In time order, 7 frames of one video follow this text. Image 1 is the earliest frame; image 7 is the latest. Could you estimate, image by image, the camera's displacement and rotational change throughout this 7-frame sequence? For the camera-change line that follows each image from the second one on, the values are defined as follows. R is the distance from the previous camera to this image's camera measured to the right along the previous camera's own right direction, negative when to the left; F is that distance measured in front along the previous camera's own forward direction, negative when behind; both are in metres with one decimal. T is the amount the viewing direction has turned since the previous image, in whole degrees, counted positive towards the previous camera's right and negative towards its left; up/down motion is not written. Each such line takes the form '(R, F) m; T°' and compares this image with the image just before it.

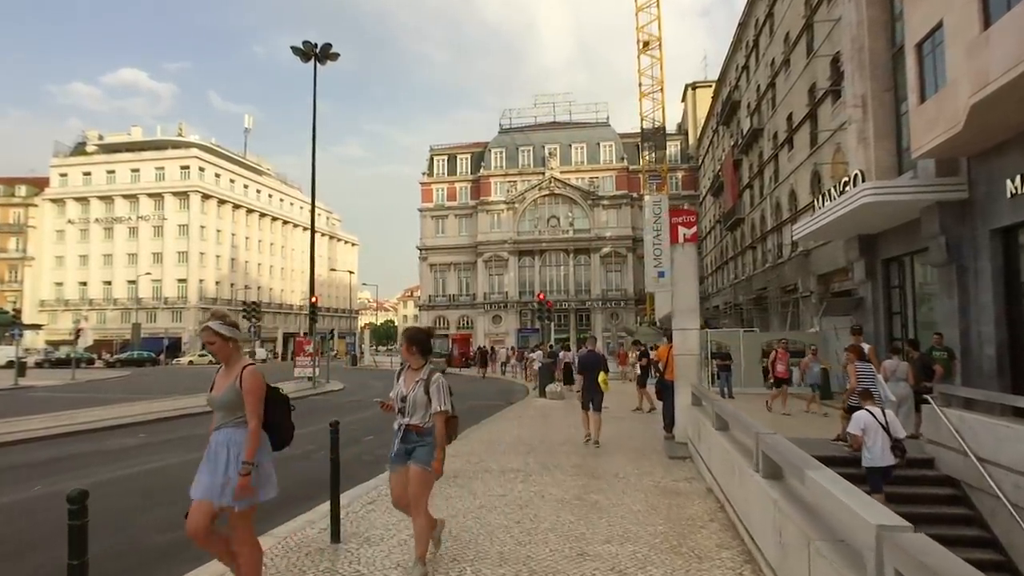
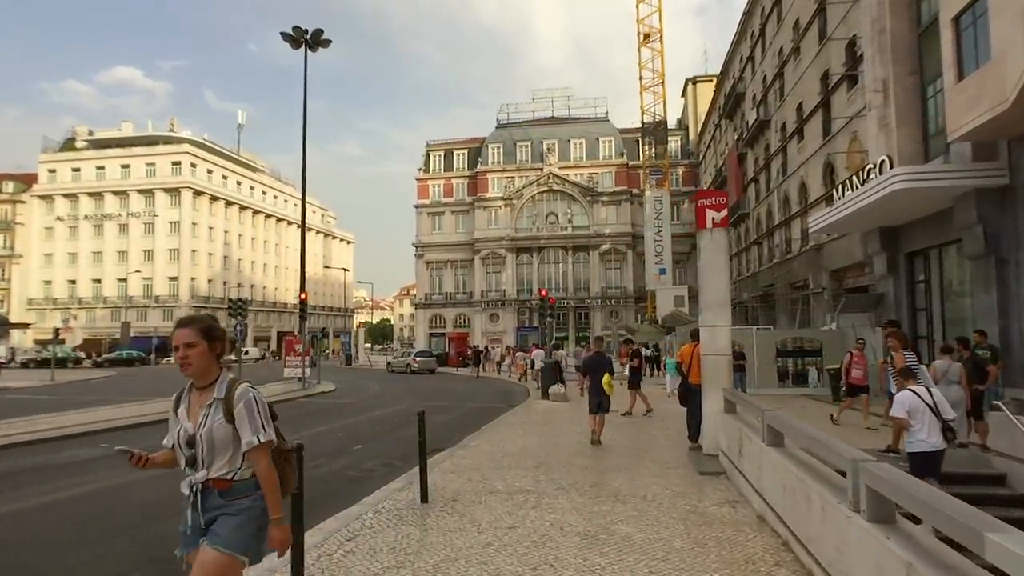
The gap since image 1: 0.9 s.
(-0.1, +1.2) m; 0°
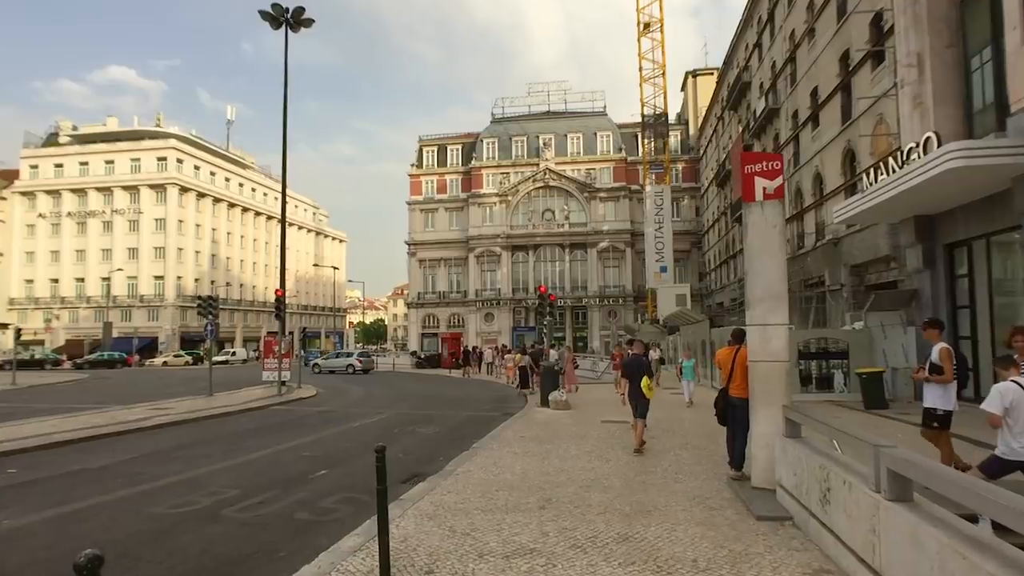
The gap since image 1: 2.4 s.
(0.0, +1.9) m; 0°
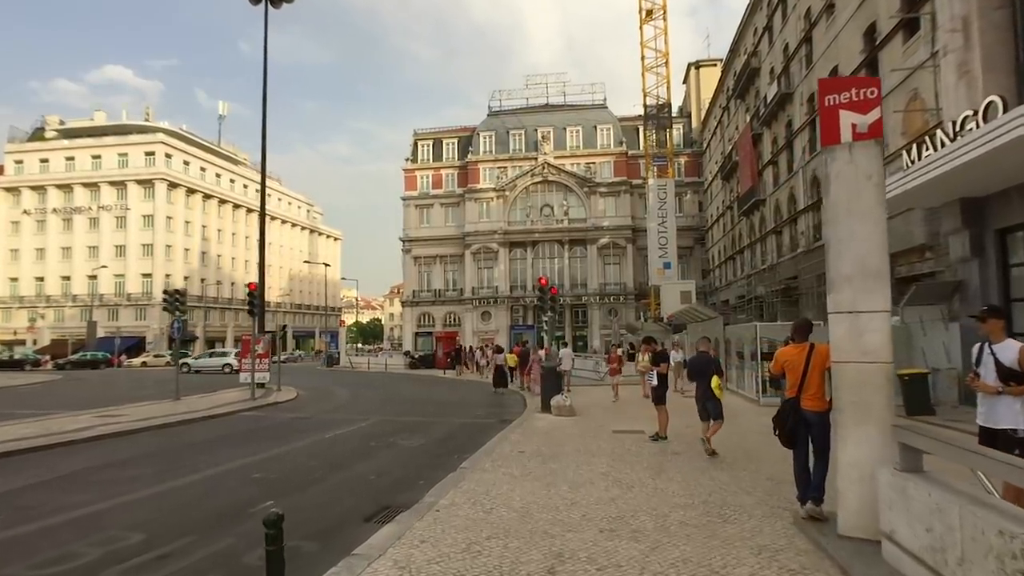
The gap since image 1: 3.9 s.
(0.0, +1.9) m; 0°
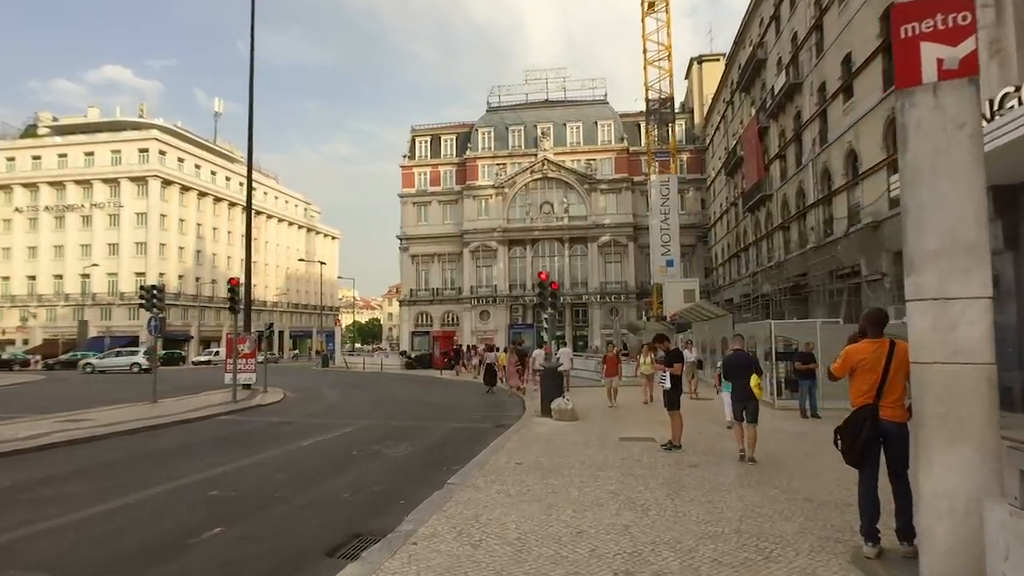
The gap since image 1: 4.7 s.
(0.0, +1.1) m; 0°
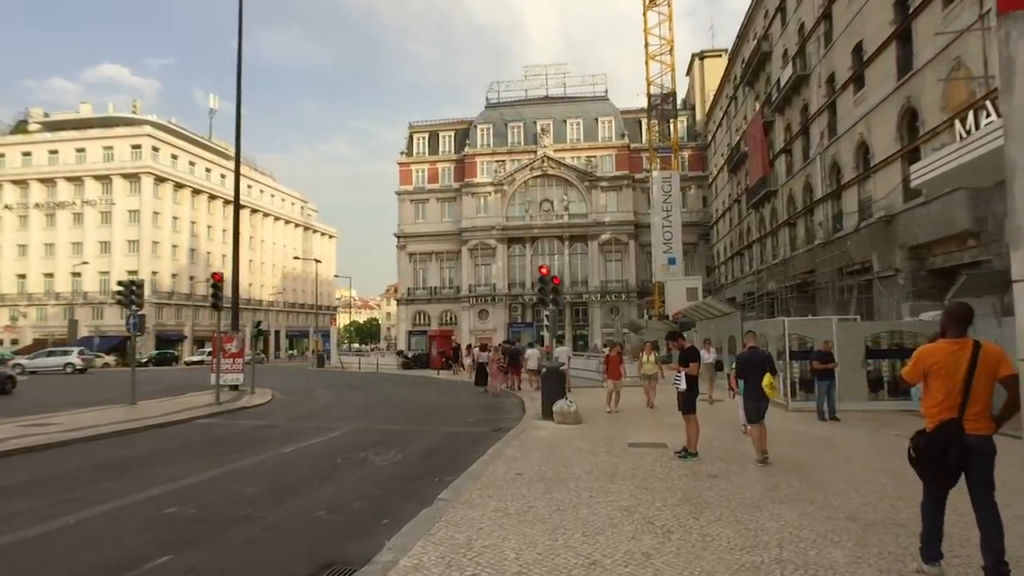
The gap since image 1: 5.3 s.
(0.0, +0.9) m; 0°
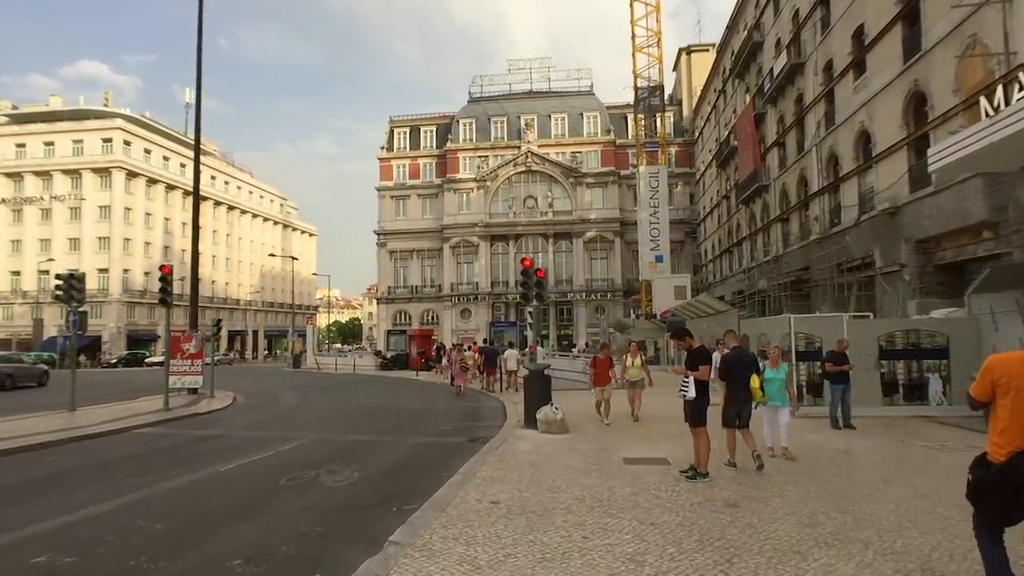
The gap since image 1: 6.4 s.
(+0.1, +1.4) m; +1°
